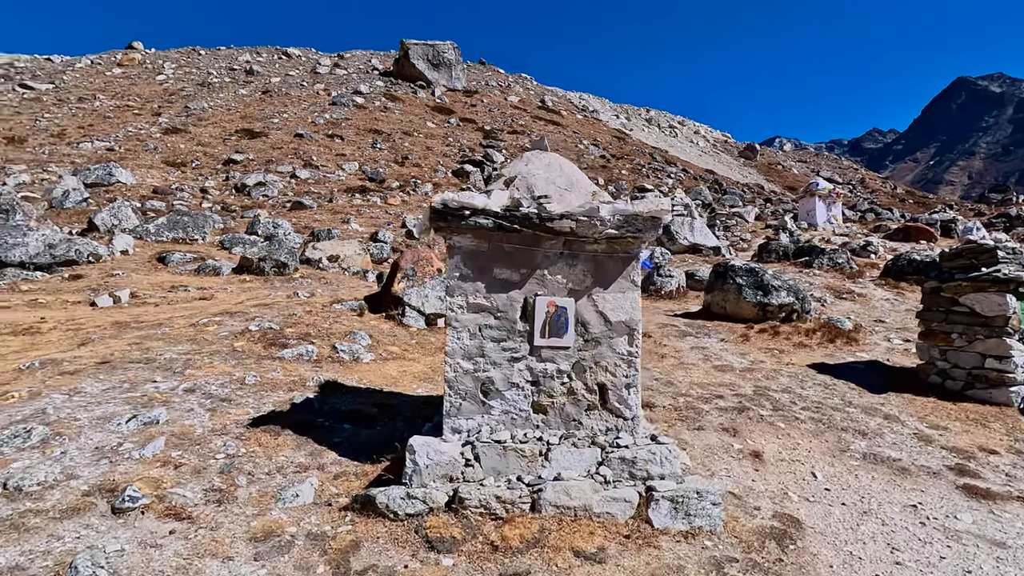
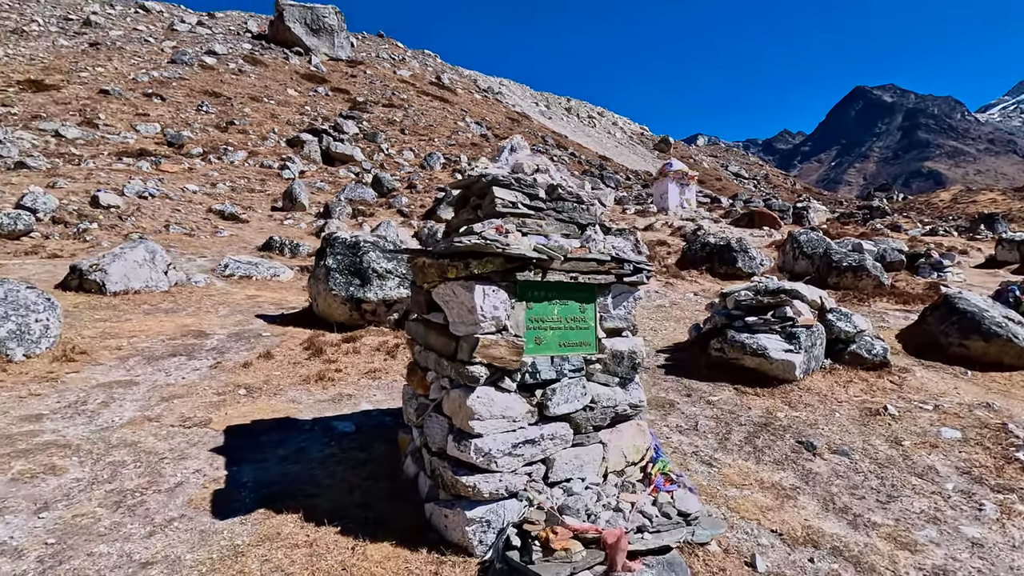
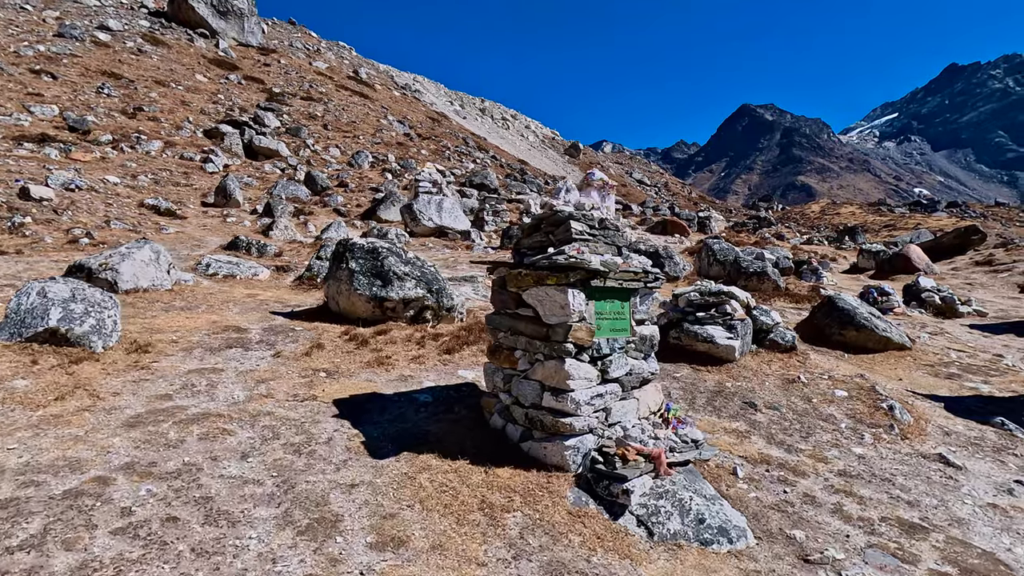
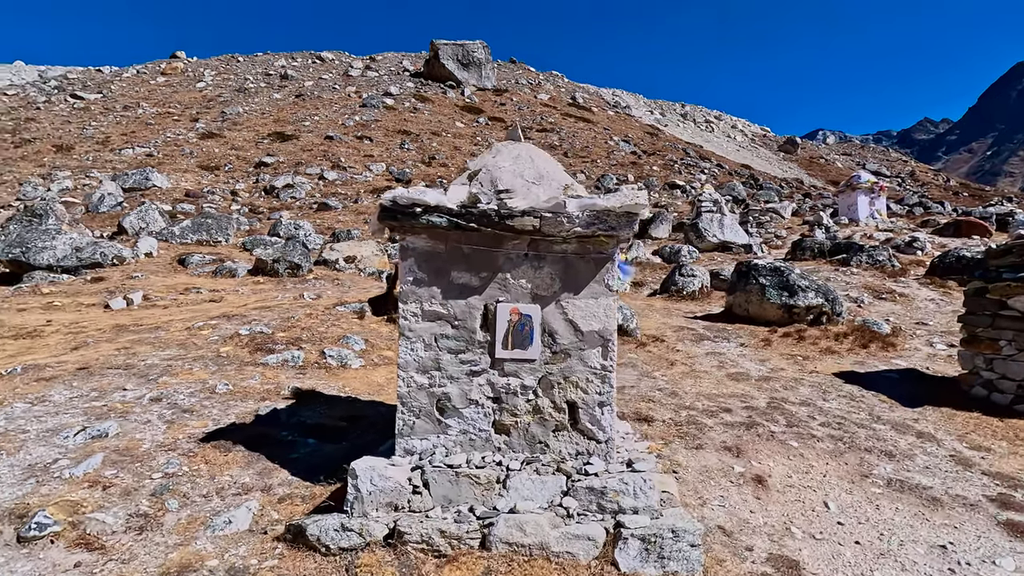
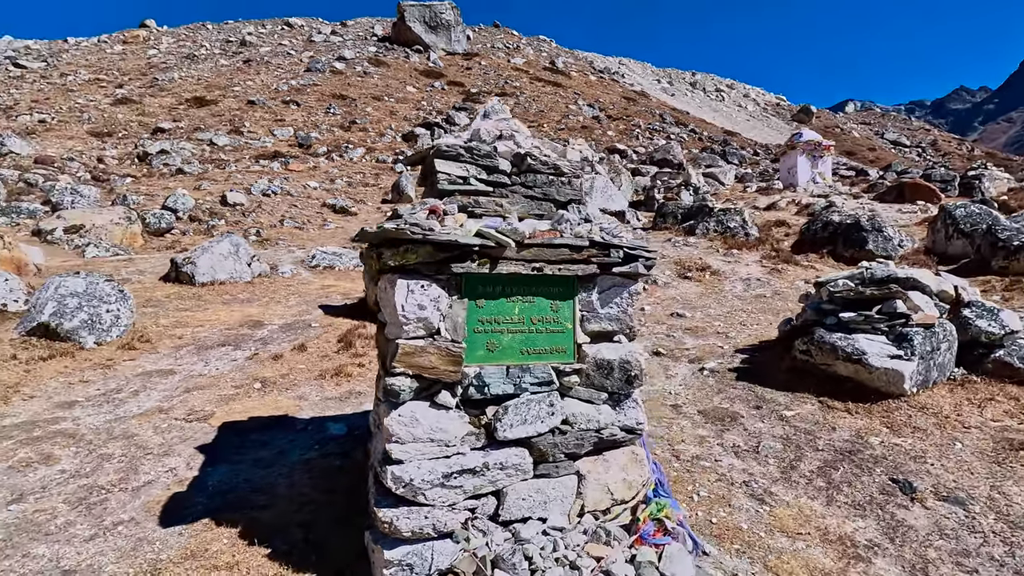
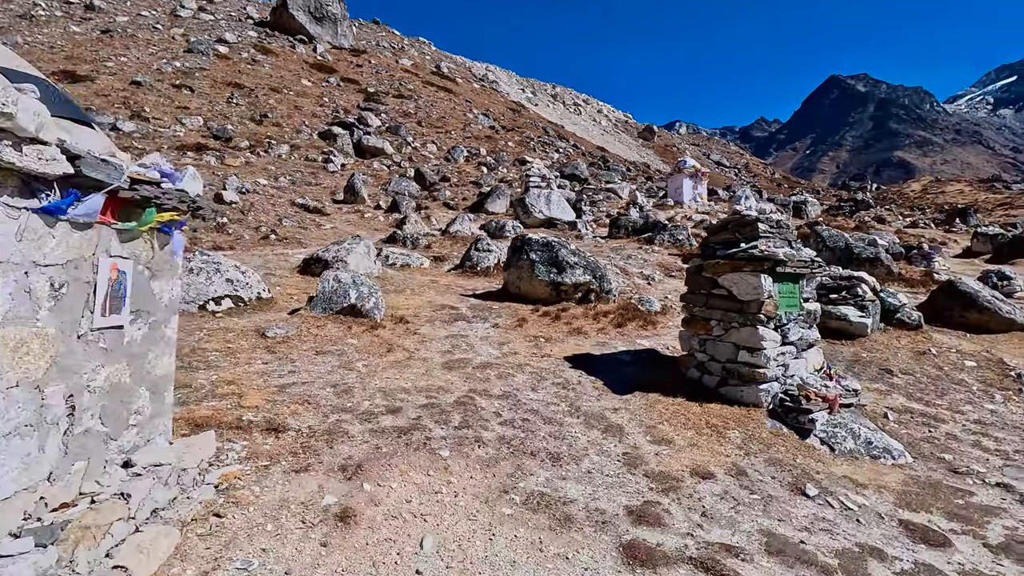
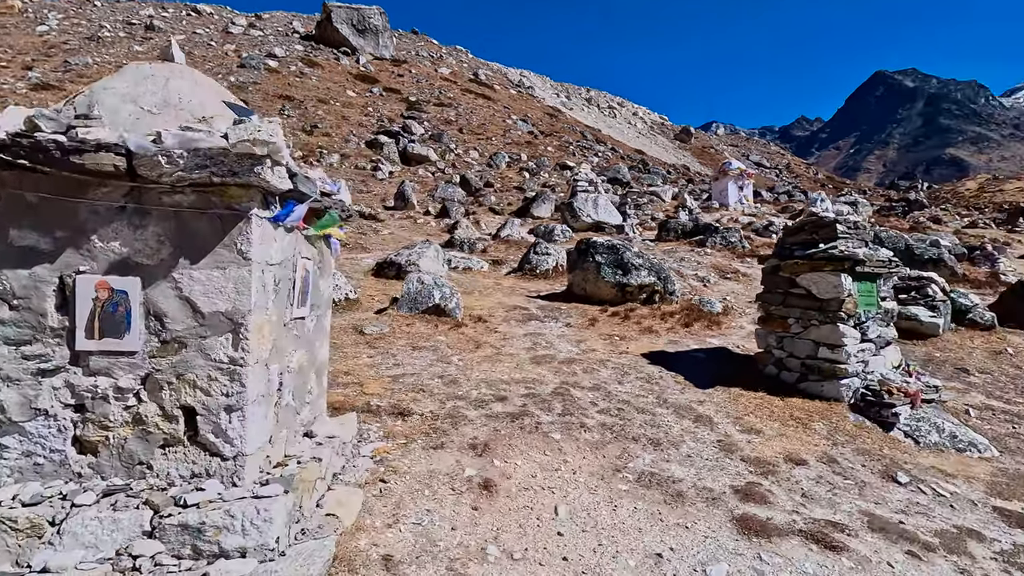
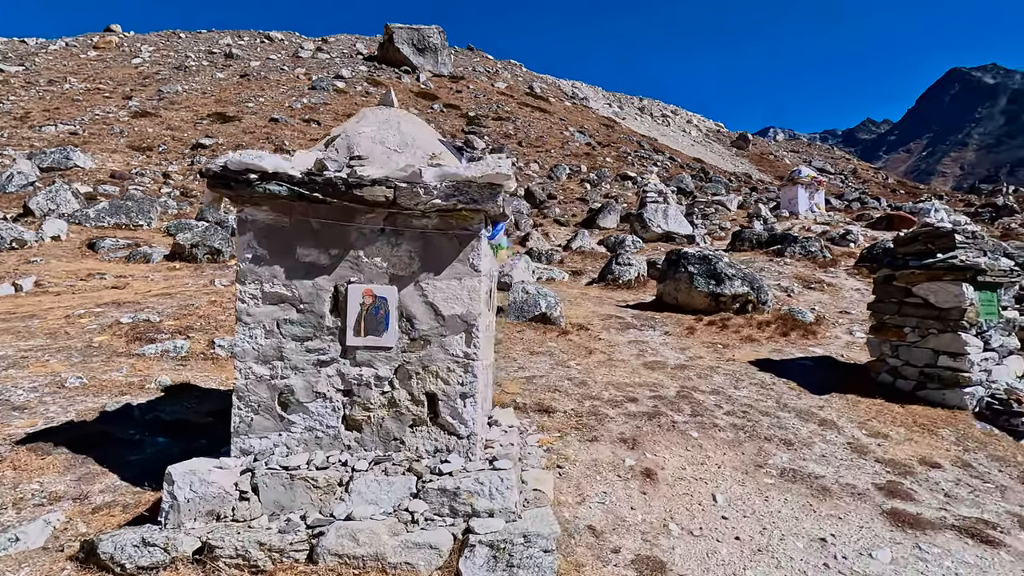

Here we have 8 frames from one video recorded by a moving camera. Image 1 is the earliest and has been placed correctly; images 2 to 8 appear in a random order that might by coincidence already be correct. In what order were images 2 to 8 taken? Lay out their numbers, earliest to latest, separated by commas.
4, 8, 7, 6, 3, 2, 5
